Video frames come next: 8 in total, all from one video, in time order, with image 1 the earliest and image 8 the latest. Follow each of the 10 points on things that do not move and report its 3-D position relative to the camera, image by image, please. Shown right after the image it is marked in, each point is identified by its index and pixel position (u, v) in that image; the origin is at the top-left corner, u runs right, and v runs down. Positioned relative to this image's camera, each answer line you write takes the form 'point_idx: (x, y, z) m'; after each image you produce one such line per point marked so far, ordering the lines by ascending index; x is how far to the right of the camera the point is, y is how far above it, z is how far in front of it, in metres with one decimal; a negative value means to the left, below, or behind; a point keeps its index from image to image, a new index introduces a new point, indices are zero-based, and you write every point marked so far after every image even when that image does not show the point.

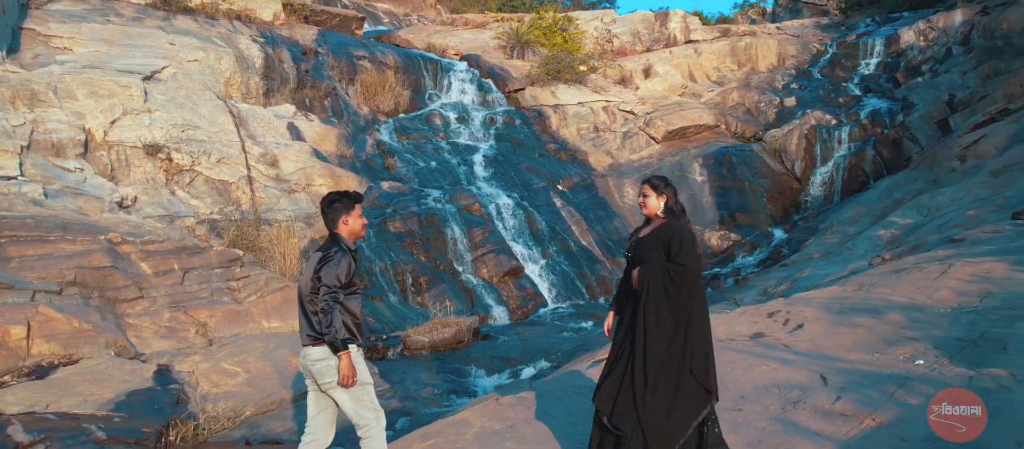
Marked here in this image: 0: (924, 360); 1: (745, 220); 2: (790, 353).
0: (+2.2, -0.7, +3.2) m
1: (+4.7, +0.1, +12.2) m
2: (+1.6, -0.7, +3.4) m
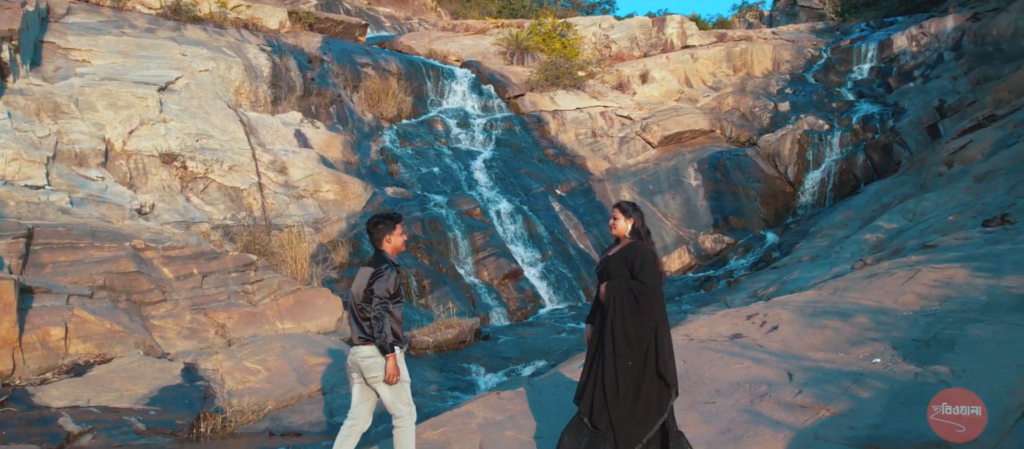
0: (+2.2, -0.8, +3.5) m
1: (+4.7, 0.0, +12.6) m
2: (+1.6, -0.8, +3.8) m
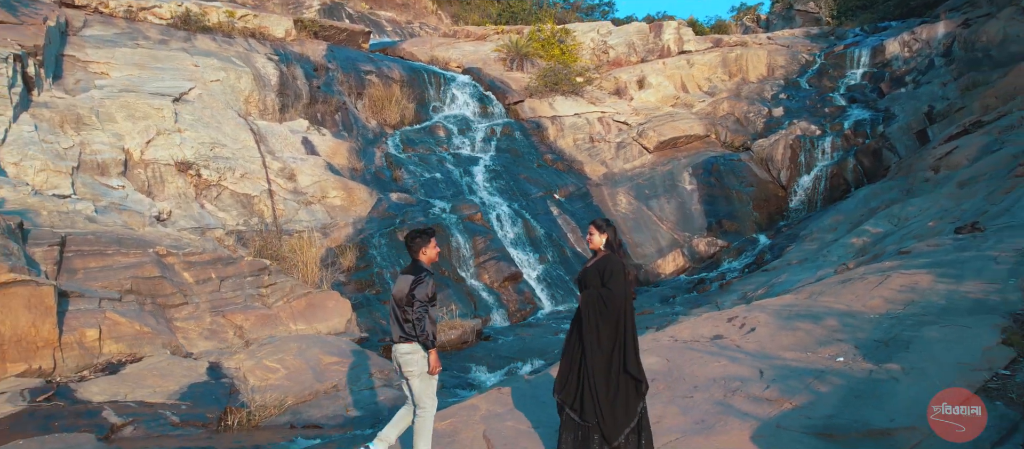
0: (+2.2, -0.9, +3.9) m
1: (+4.7, 0.0, +13.0) m
2: (+1.6, -0.9, +4.2) m
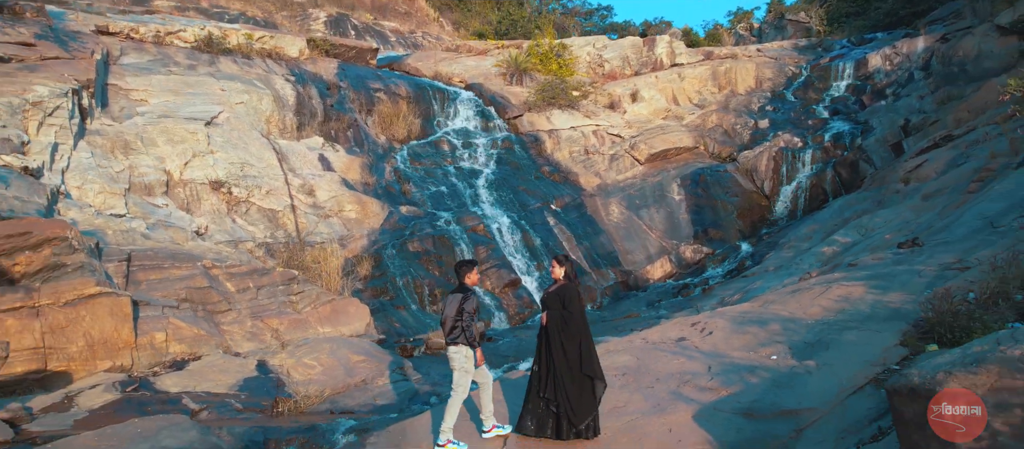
0: (+2.1, -1.1, +4.9) m
1: (+4.7, -0.2, +13.9) m
2: (+1.6, -1.1, +5.1) m
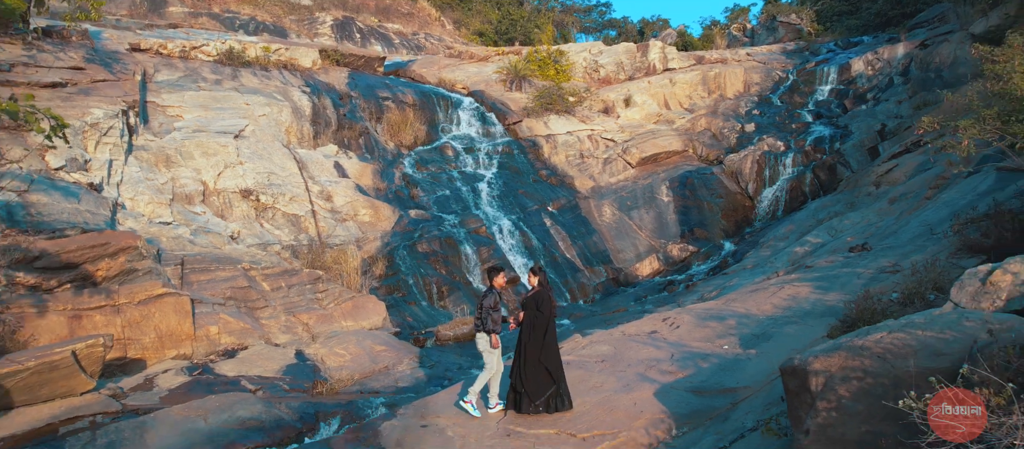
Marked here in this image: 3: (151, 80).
0: (+2.1, -1.2, +5.9) m
1: (+4.7, -0.2, +15.0) m
2: (+1.6, -1.2, +6.2) m
3: (-6.9, +2.7, +11.5) m
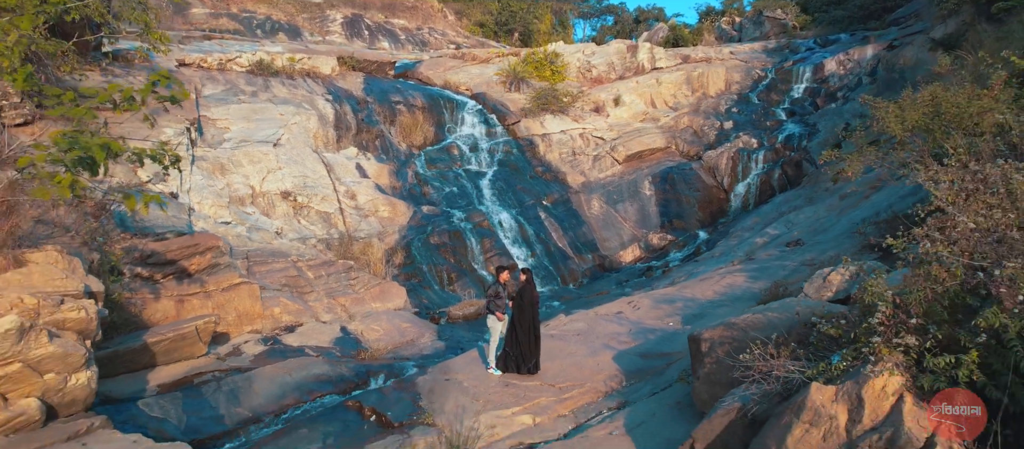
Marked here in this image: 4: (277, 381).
0: (+2.1, -1.3, +7.9) m
1: (+4.7, 0.0, +16.9) m
2: (+1.5, -1.3, +8.2) m
3: (-6.9, +2.9, +13.3) m
4: (-2.6, -1.8, +6.8) m
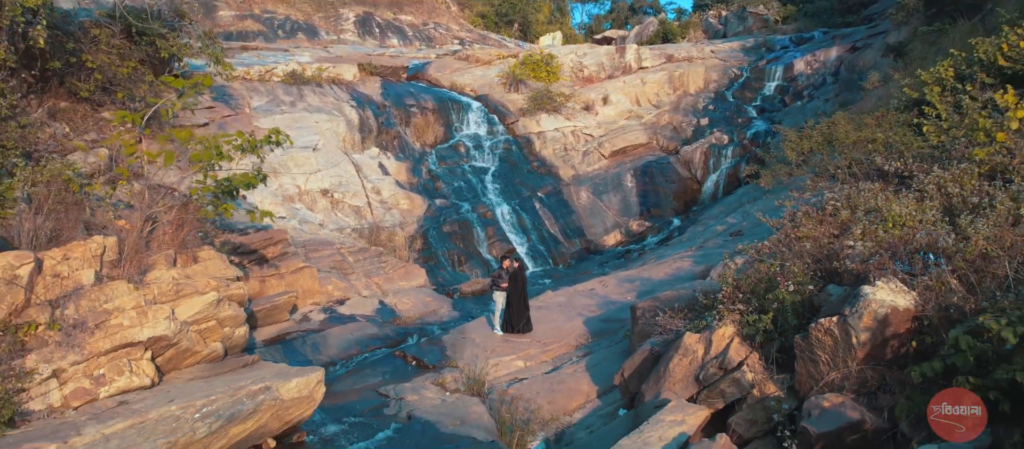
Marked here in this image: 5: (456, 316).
0: (+2.1, -1.3, +10.6) m
1: (+4.6, +0.4, +19.5) m
2: (+1.5, -1.3, +10.9) m
3: (-6.9, +3.1, +15.8) m
4: (-2.7, -1.8, +9.5) m
5: (-1.1, -1.8, +11.6) m
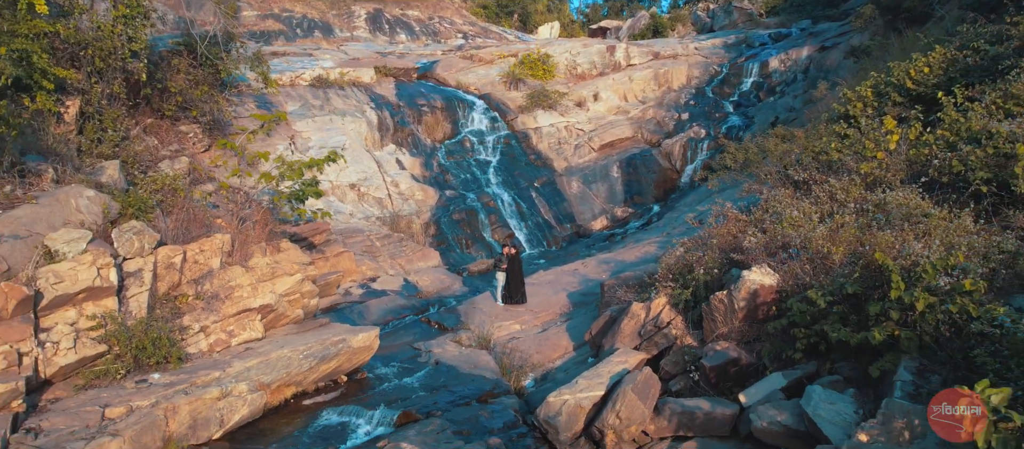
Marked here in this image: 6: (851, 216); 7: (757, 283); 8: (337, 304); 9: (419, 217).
0: (+2.1, -1.1, +13.3) m
1: (+4.6, +0.9, +22.2) m
2: (+1.5, -1.1, +13.6) m
3: (-6.9, +3.4, +18.4) m
4: (-2.7, -1.7, +12.2) m
5: (-1.1, -1.6, +14.3) m
6: (+5.0, +0.1, +8.9) m
7: (+3.2, -0.8, +8.0) m
8: (-3.6, -1.6, +12.3) m
9: (-2.8, +0.2, +18.2) m
